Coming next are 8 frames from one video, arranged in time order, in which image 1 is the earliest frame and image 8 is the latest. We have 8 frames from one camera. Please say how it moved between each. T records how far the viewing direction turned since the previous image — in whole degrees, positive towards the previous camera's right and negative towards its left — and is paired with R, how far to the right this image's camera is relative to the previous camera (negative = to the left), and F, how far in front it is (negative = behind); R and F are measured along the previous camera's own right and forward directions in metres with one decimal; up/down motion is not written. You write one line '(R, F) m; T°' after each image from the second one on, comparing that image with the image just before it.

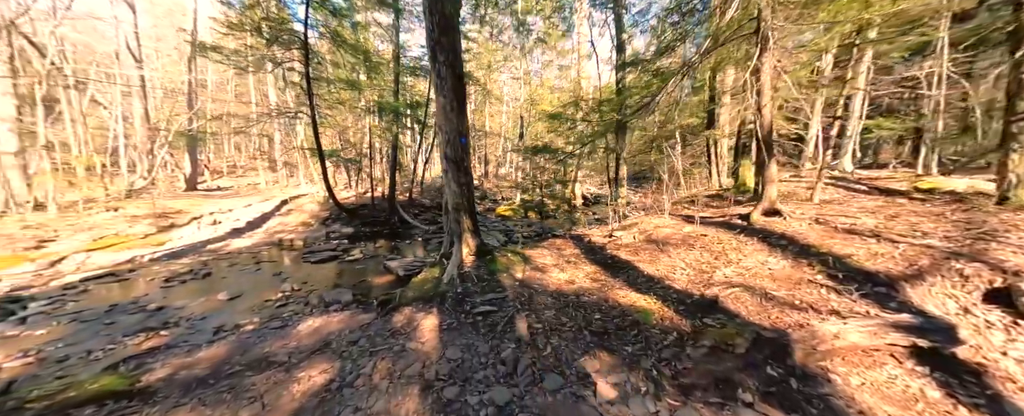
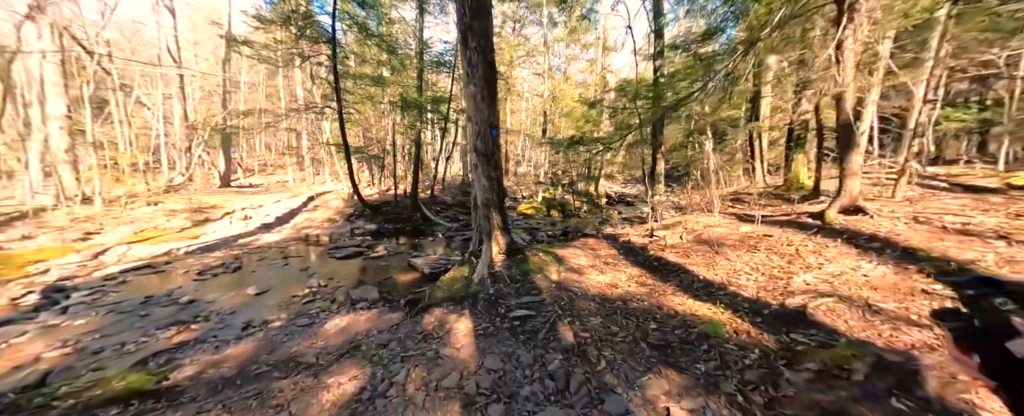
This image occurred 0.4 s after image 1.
(-0.3, +0.3) m; -3°
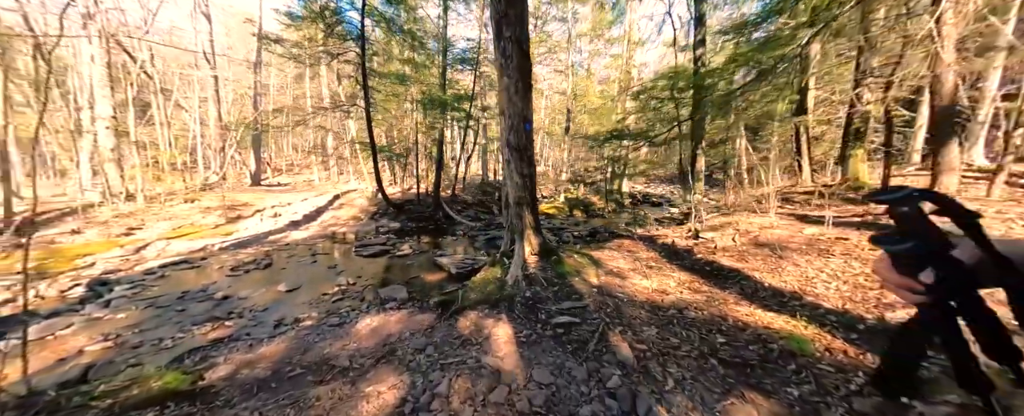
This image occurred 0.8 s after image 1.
(-0.3, +0.2) m; -3°
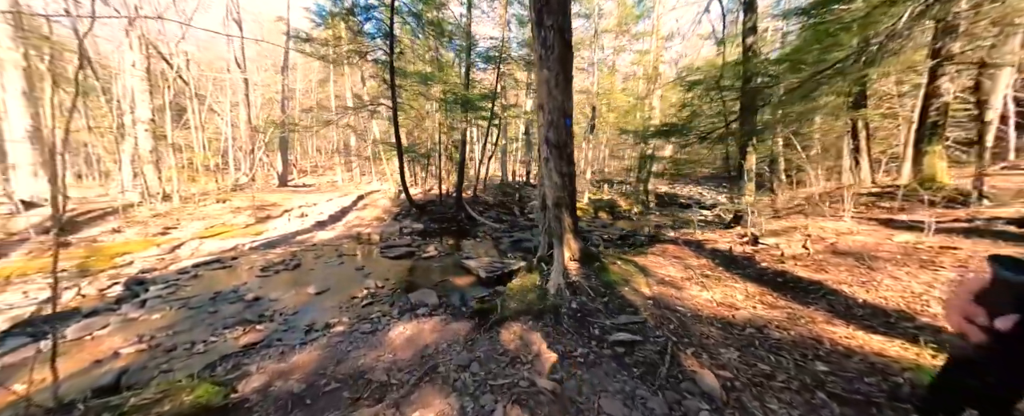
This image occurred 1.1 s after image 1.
(-0.3, +0.3) m; -3°
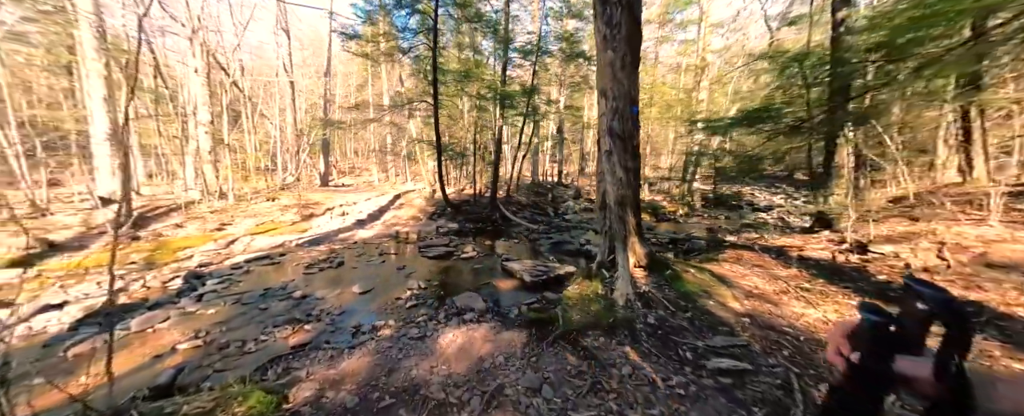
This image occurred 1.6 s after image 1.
(-0.4, +0.4) m; -5°
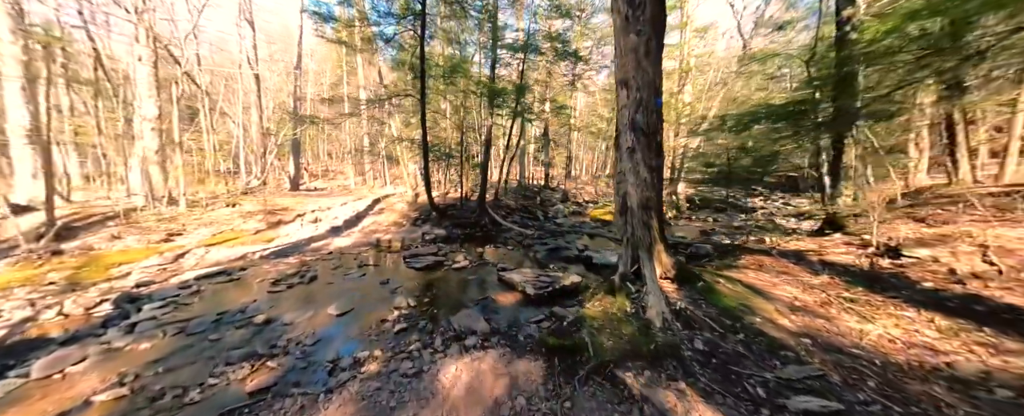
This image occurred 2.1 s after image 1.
(-0.4, +0.6) m; +4°
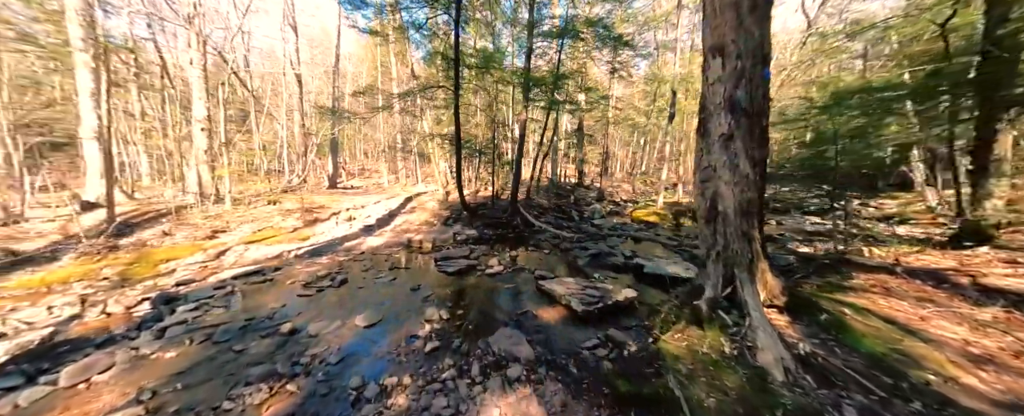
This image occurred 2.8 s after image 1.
(-0.2, +0.6) m; -5°
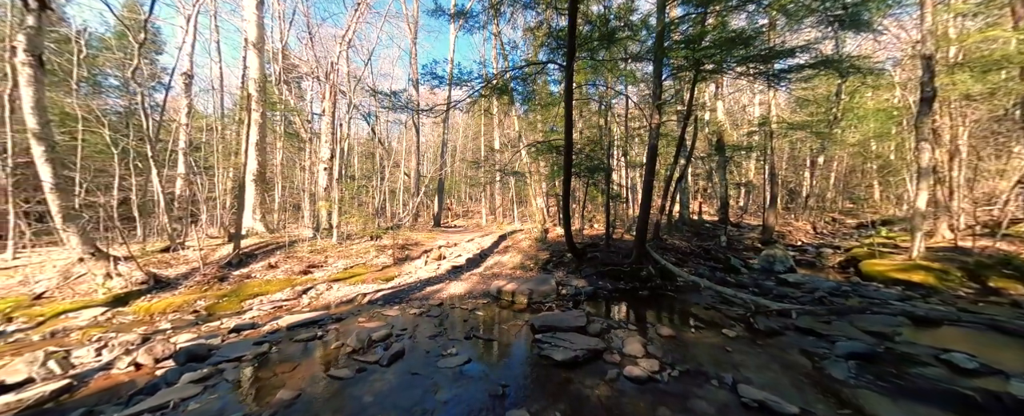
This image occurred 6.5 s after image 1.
(-0.6, +2.4) m; -18°
